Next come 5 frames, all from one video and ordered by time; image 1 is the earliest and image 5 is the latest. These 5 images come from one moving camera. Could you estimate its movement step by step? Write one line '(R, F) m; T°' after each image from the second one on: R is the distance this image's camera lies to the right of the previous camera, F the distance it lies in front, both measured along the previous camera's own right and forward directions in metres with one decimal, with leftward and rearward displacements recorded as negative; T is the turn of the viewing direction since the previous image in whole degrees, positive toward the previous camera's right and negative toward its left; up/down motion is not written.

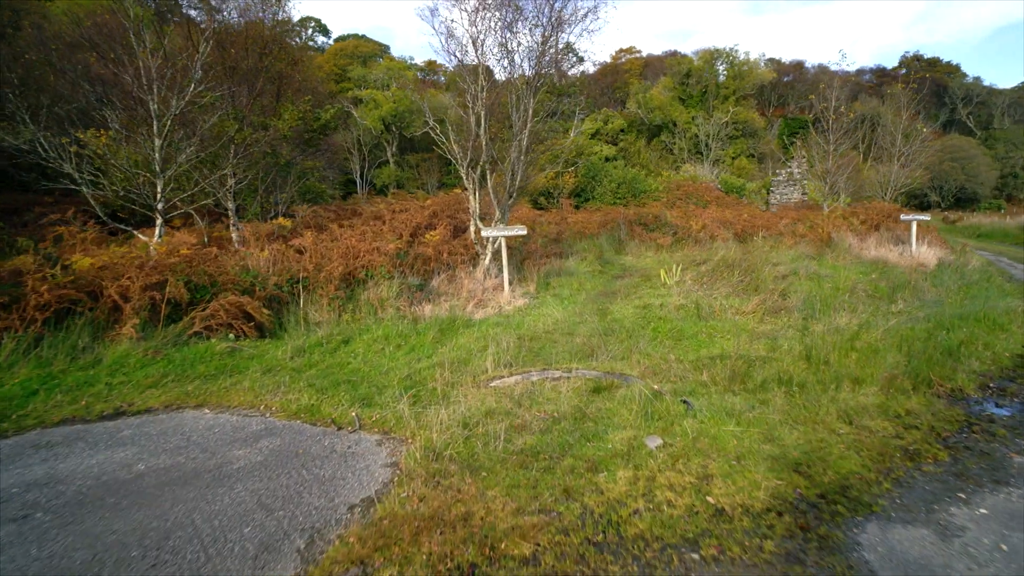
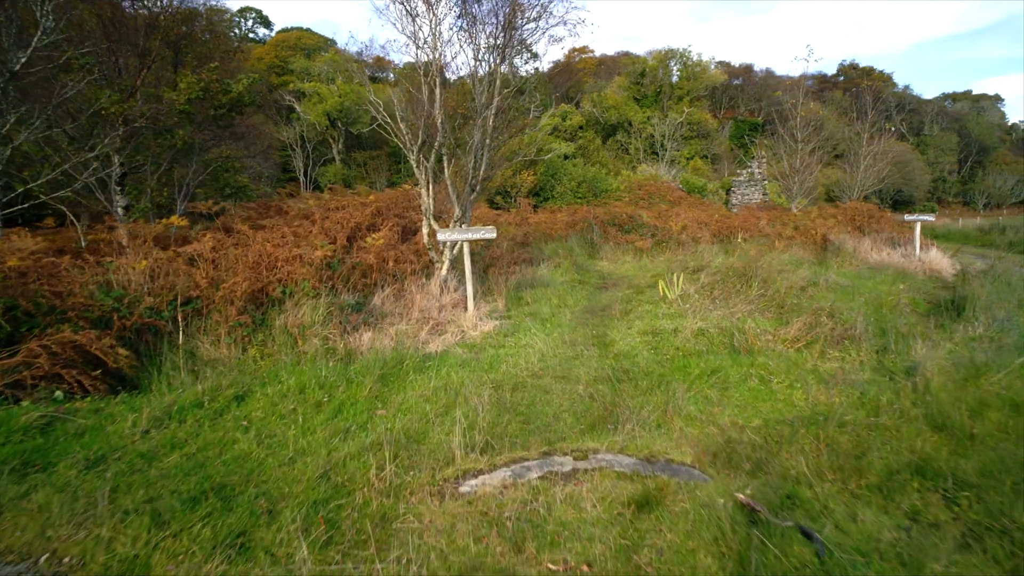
(-0.2, +2.0) m; +5°
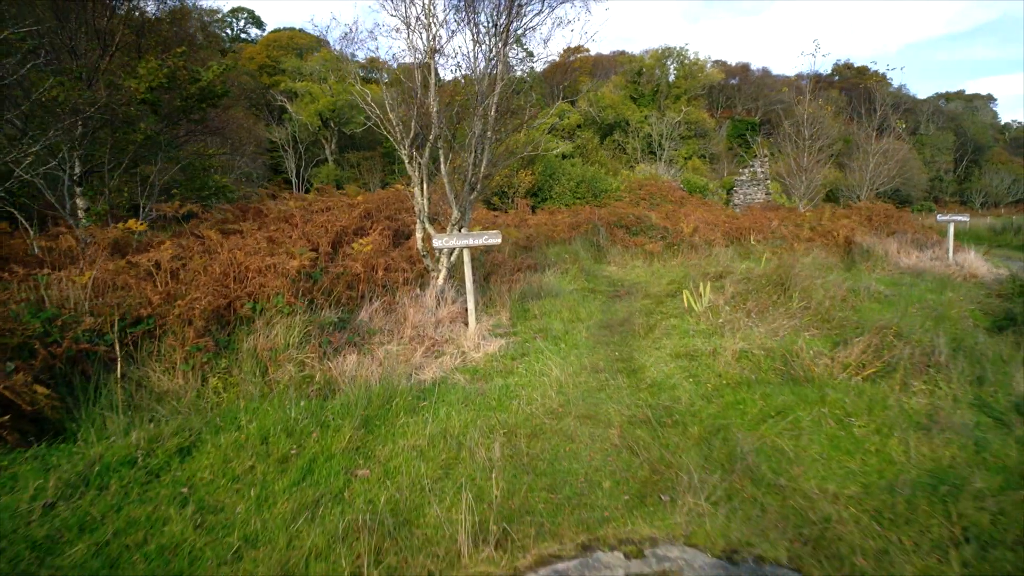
(-0.1, +1.0) m; +1°
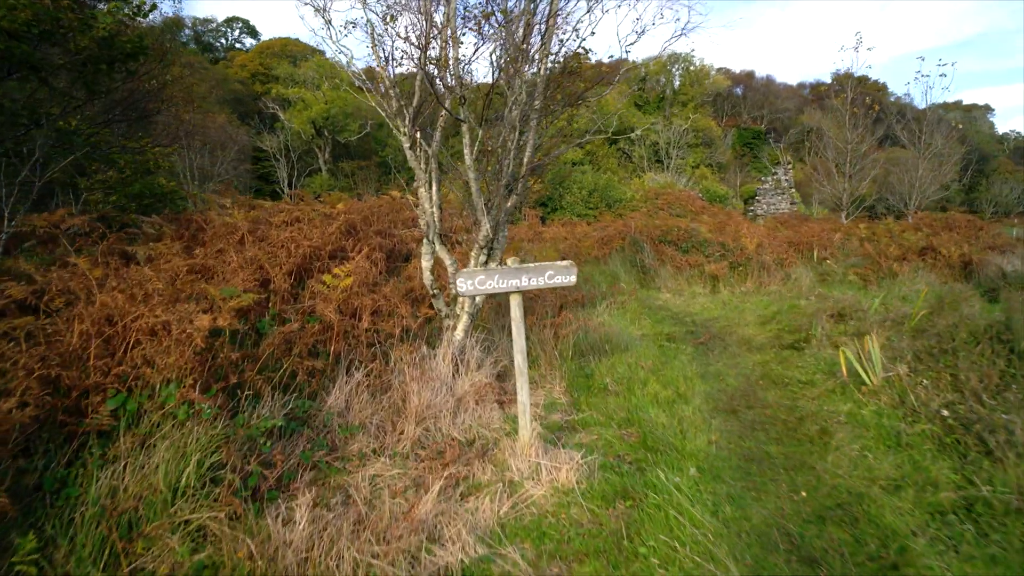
(-0.5, +2.7) m; 0°
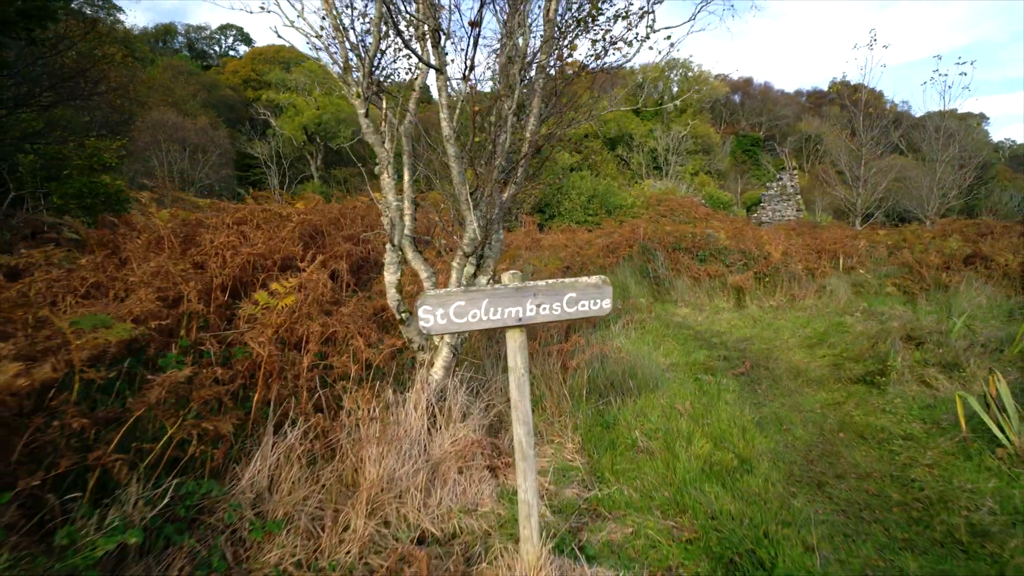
(0.0, +1.3) m; 0°
